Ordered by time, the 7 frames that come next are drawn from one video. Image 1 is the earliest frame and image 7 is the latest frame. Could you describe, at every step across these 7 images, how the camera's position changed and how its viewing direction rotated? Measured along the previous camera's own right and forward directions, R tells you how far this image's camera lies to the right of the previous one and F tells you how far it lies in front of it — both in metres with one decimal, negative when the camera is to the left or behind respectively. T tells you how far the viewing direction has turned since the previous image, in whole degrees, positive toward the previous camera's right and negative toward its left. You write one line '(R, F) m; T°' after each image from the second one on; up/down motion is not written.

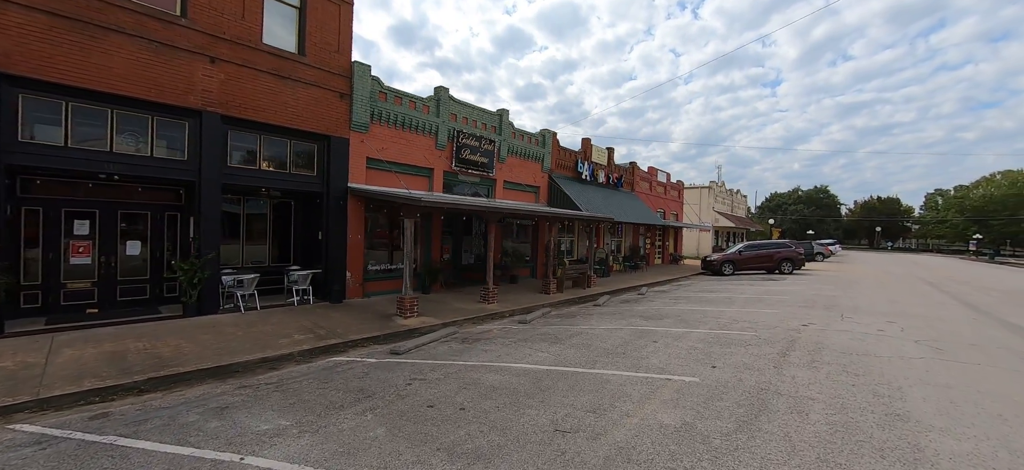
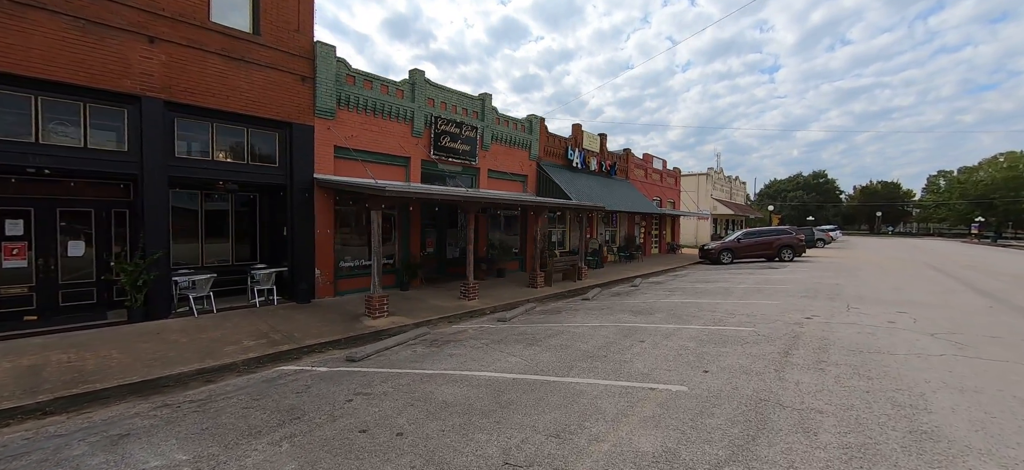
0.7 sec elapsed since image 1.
(+0.5, +0.7) m; 0°
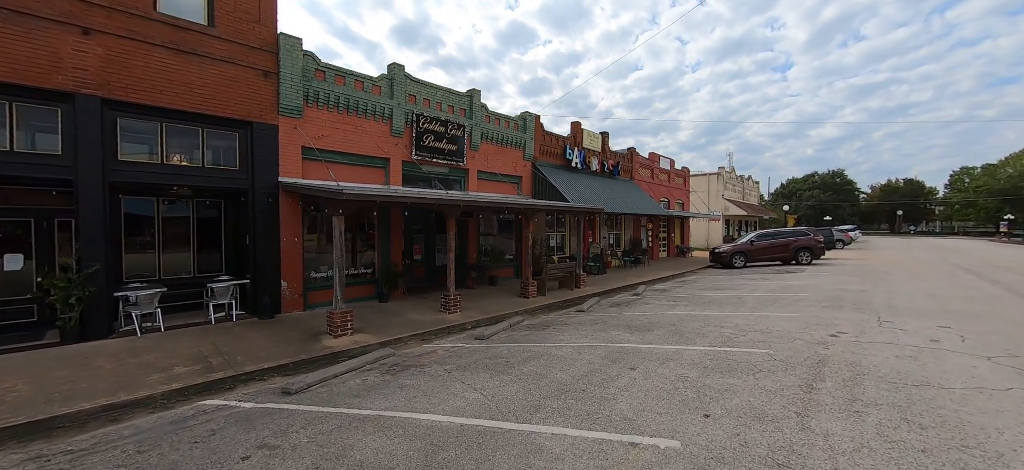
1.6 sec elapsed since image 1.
(+0.6, +0.9) m; -2°
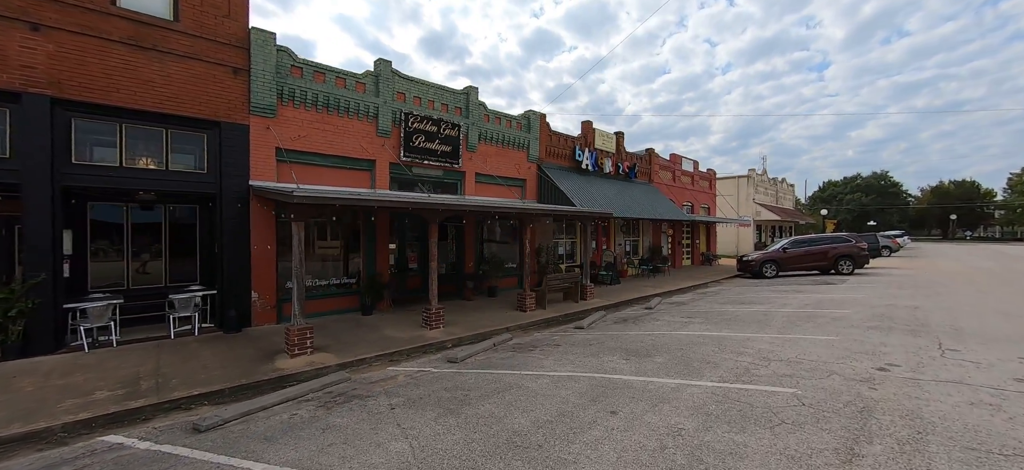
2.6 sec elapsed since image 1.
(+0.7, +0.9) m; -4°
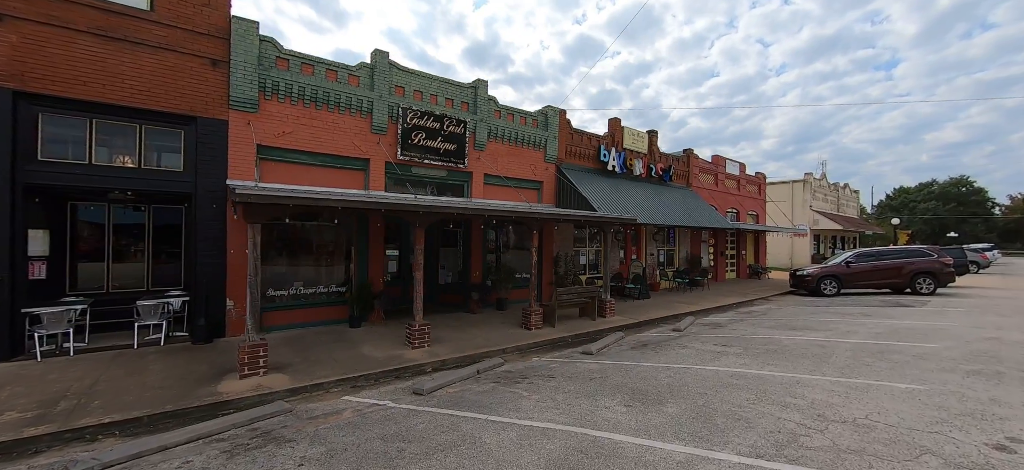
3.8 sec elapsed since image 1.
(+0.7, +1.1) m; -6°
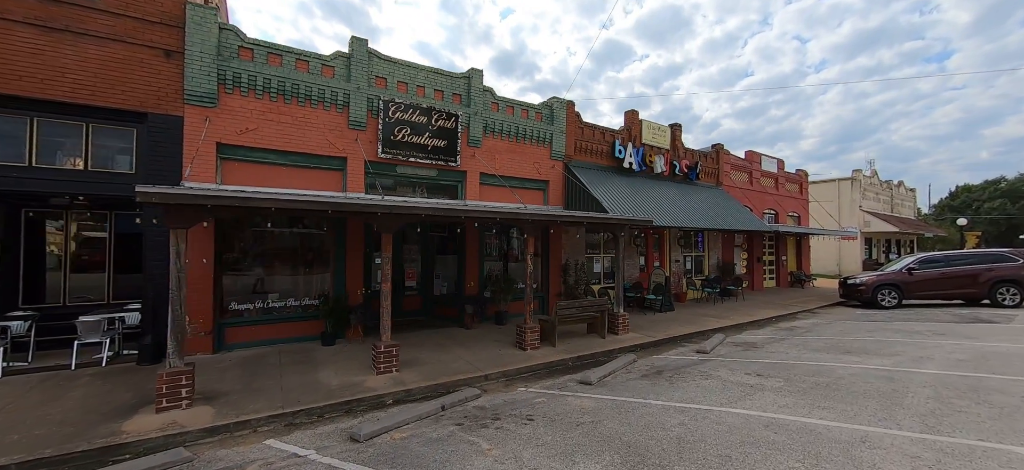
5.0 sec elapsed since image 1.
(+0.7, +1.1) m; -4°
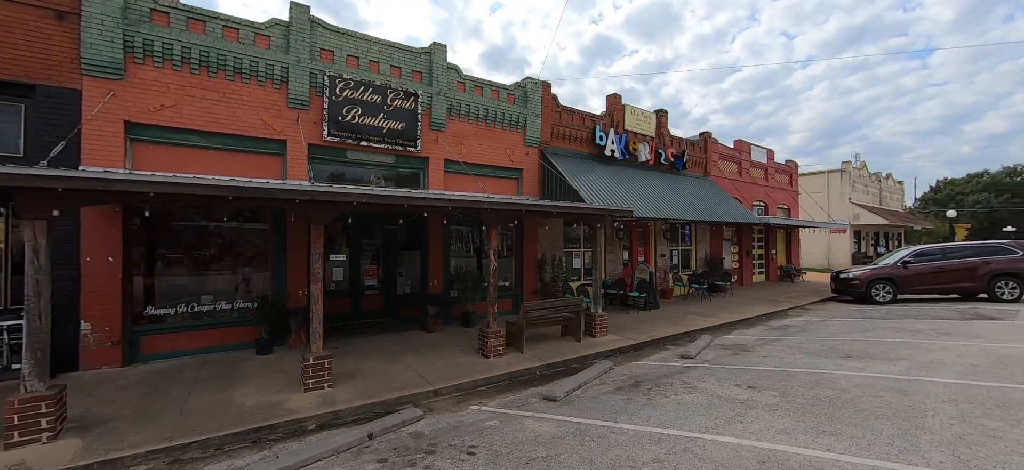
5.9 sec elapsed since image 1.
(+0.5, +0.8) m; +1°
